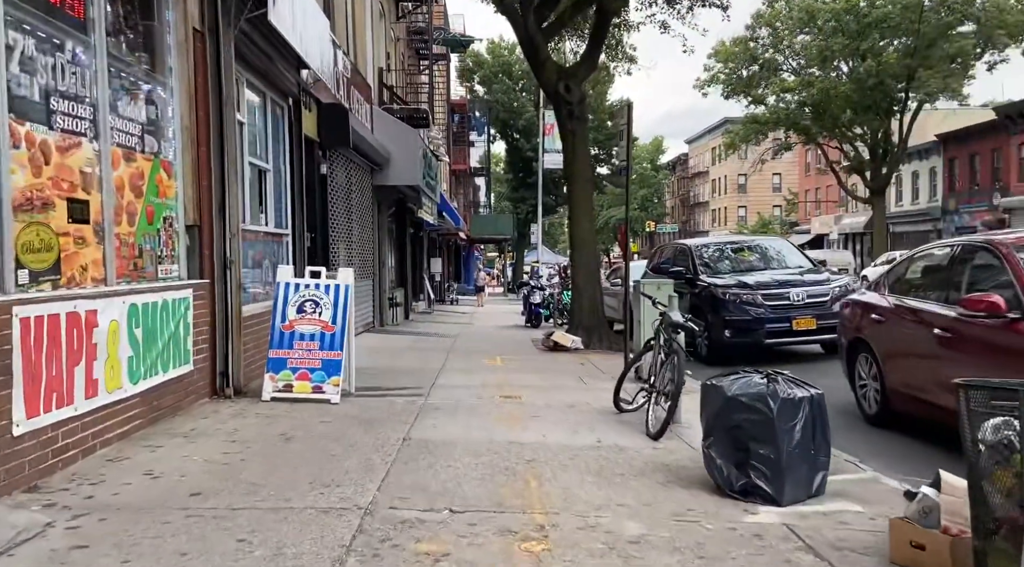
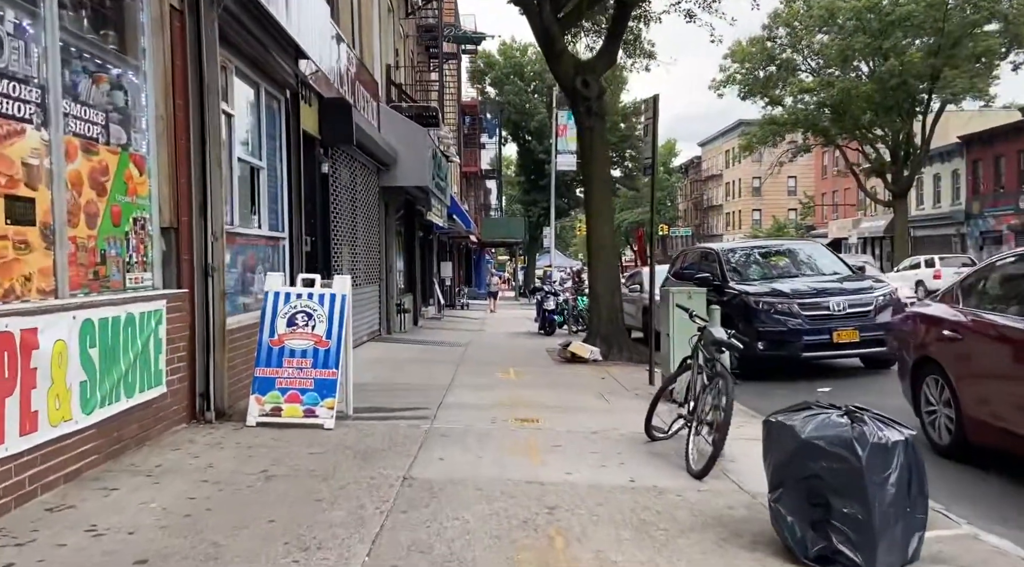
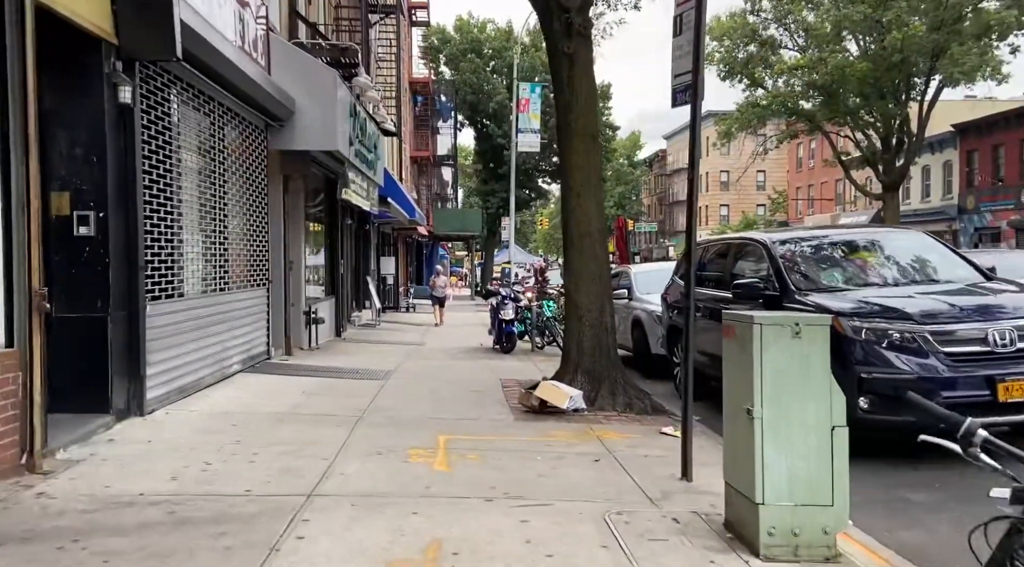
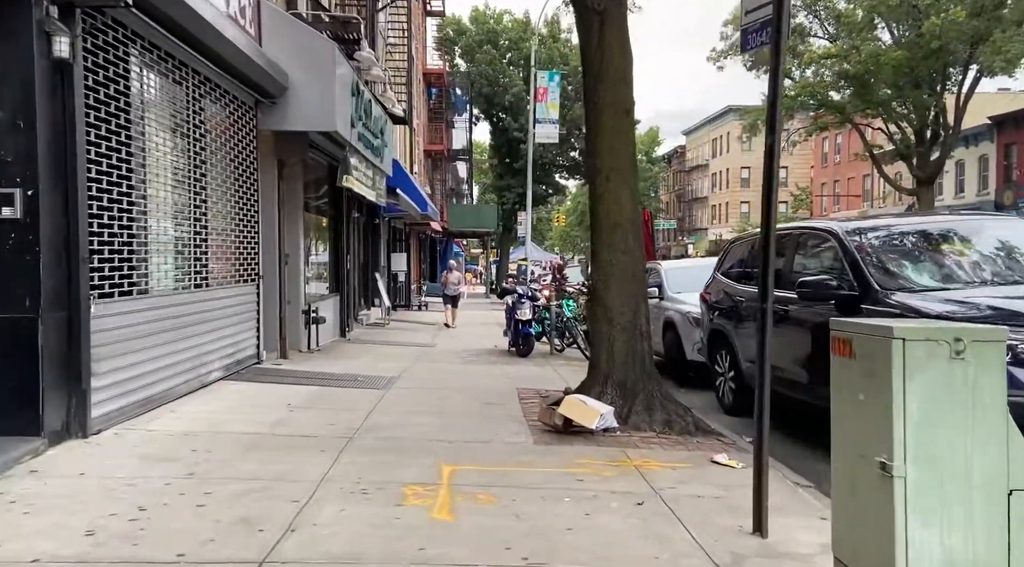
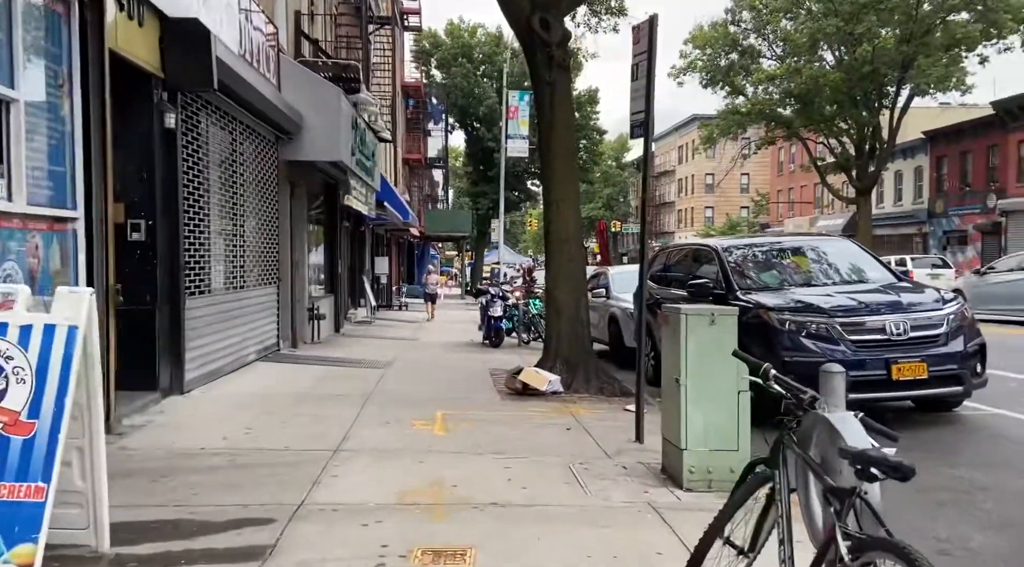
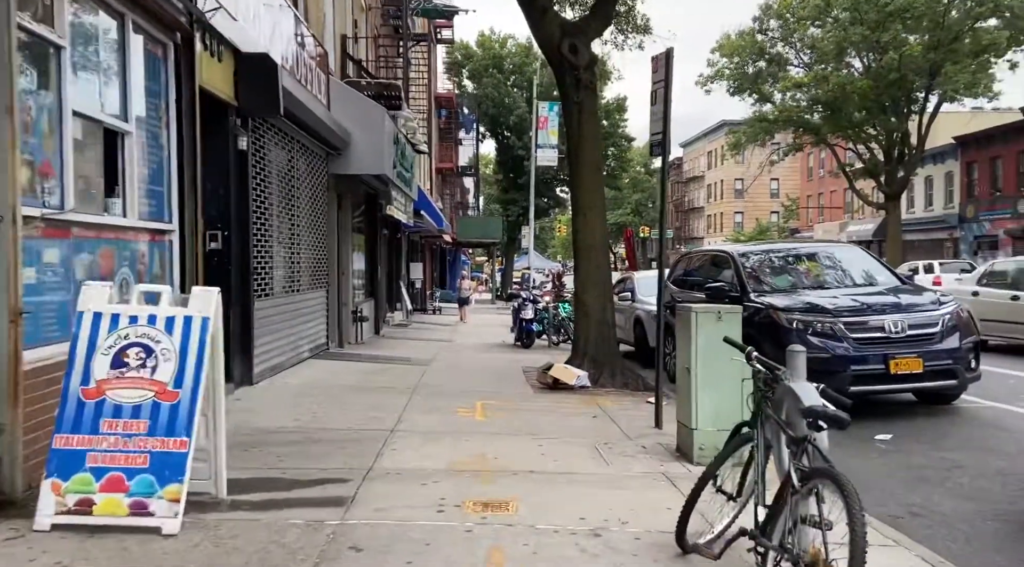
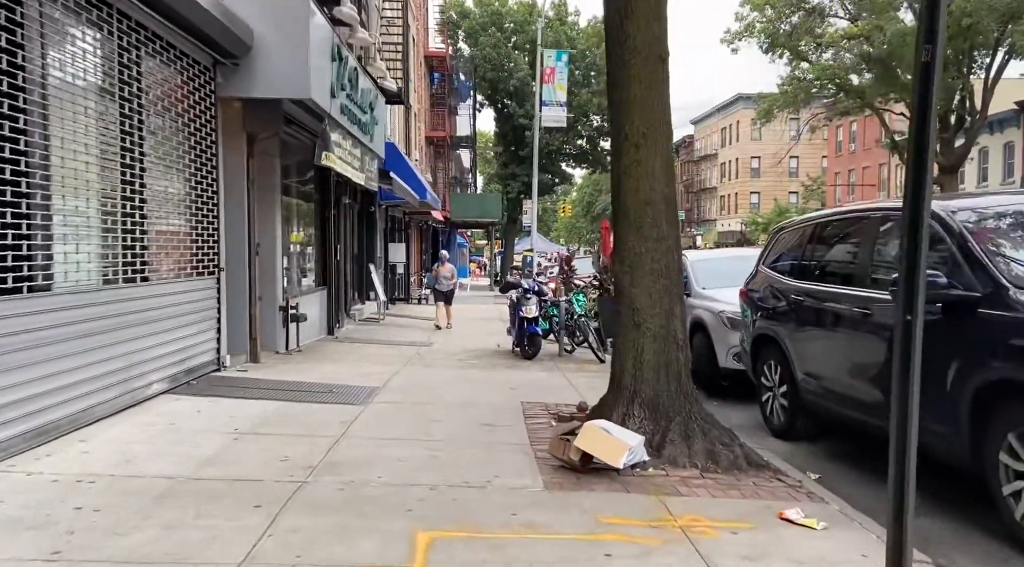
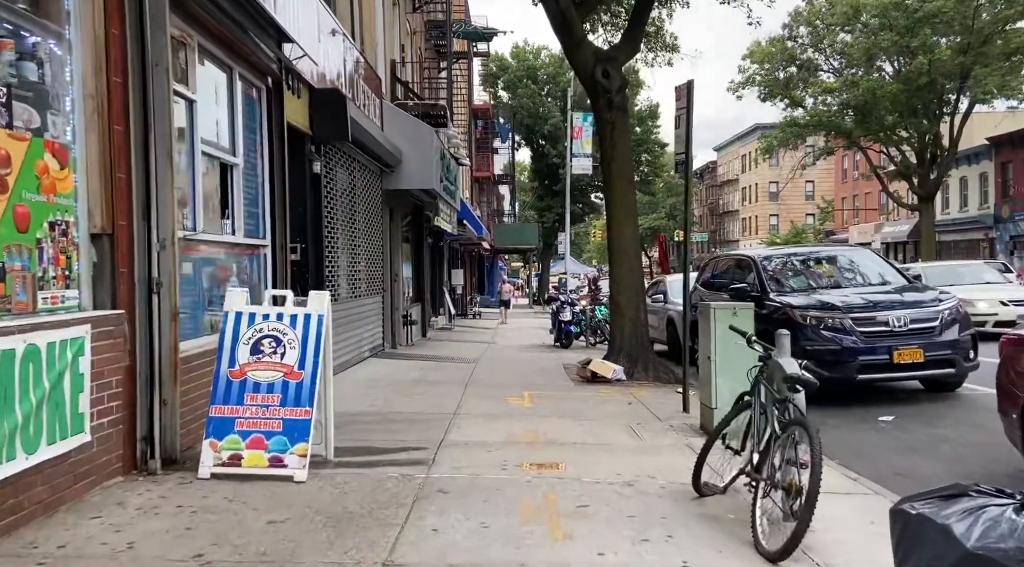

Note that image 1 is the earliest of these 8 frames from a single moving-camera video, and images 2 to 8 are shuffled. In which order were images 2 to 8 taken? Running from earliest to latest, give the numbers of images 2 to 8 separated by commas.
2, 8, 6, 5, 3, 4, 7
